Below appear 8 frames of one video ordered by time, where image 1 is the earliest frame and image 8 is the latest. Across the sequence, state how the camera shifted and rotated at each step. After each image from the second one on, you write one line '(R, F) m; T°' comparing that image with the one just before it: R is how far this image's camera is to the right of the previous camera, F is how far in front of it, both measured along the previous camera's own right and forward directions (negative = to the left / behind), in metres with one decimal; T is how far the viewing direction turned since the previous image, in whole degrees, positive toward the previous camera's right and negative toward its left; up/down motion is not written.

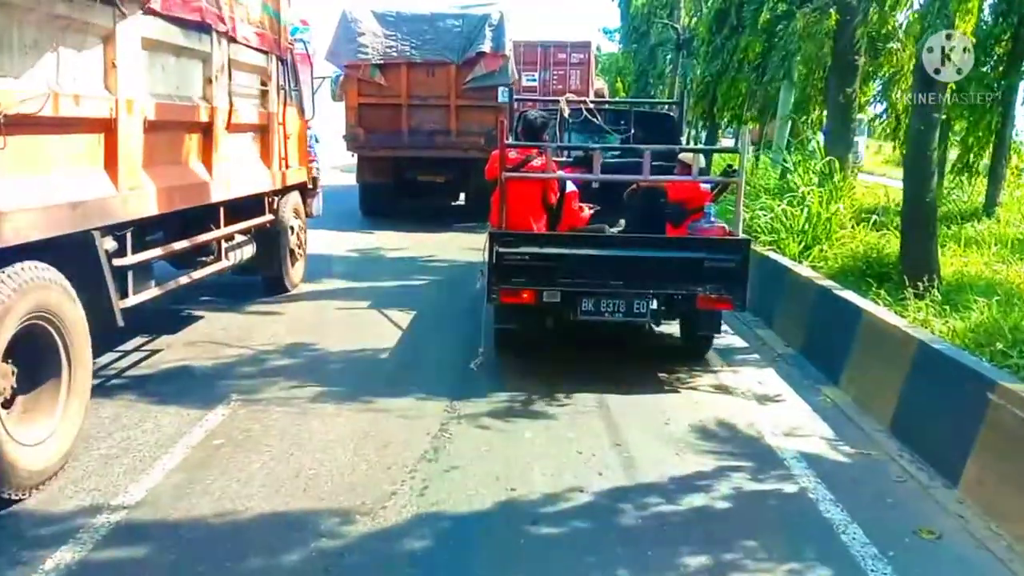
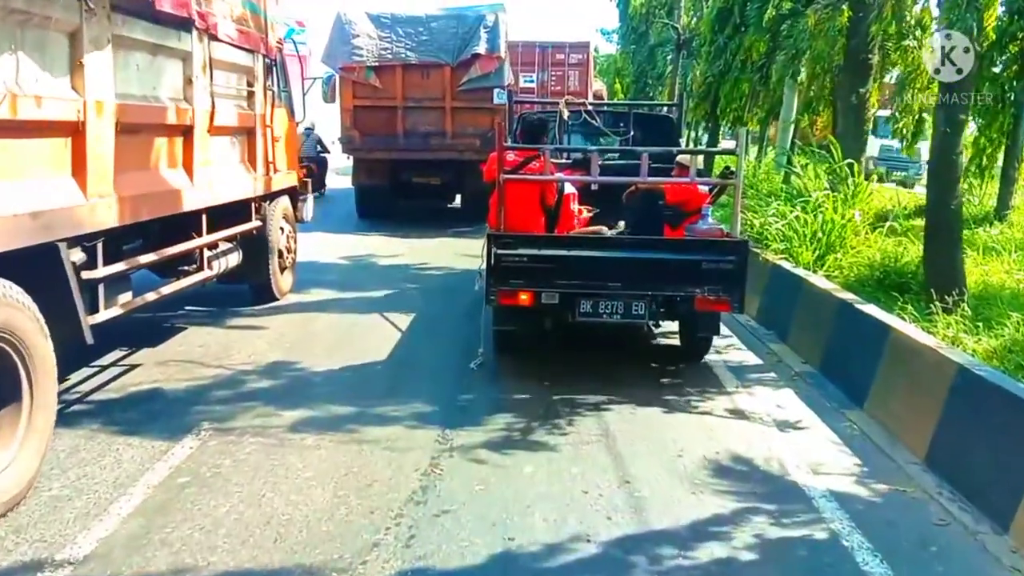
(0.0, +0.5) m; 0°
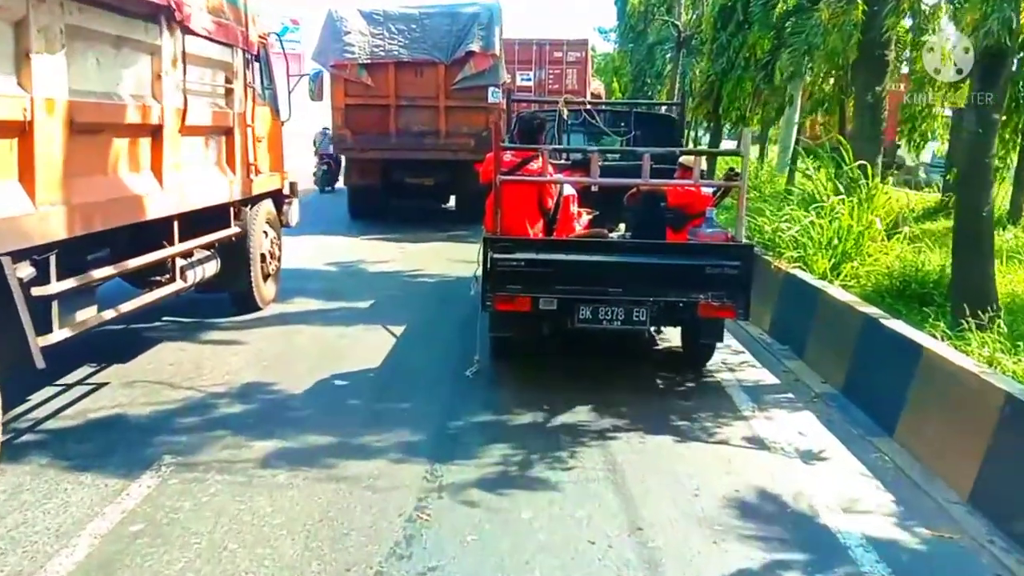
(0.0, +0.5) m; 0°
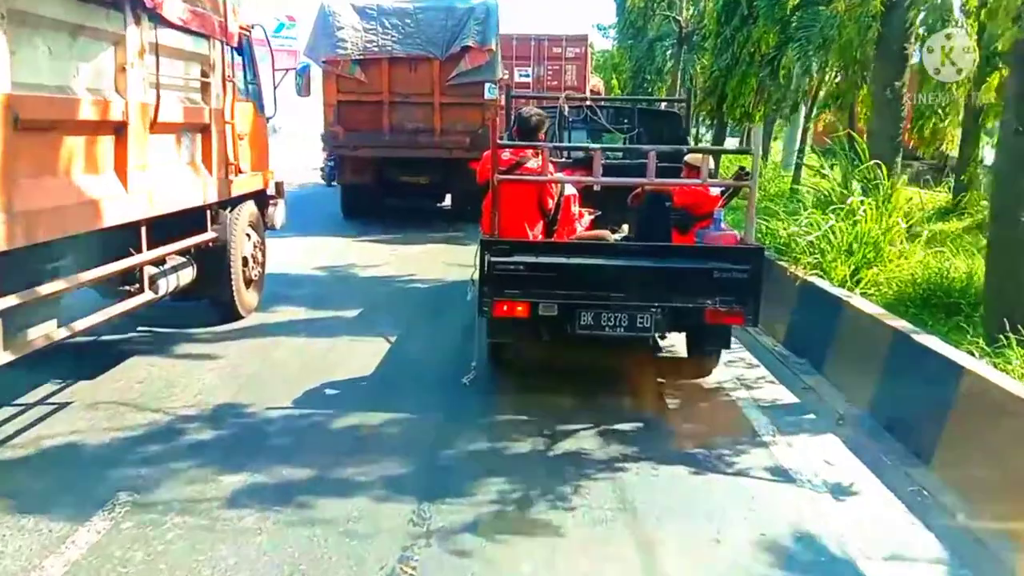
(0.0, +0.5) m; 0°
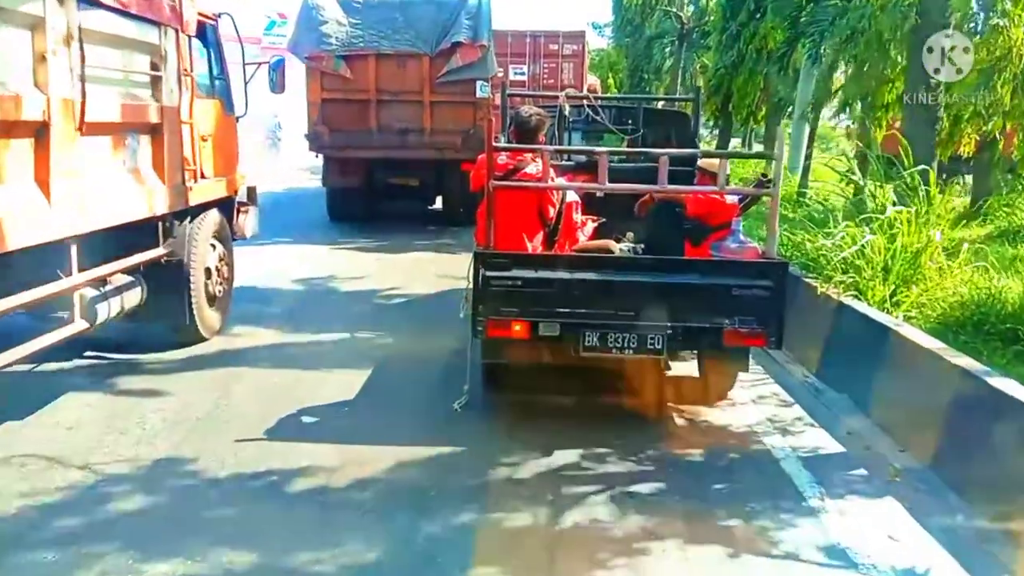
(0.0, +0.9) m; 0°
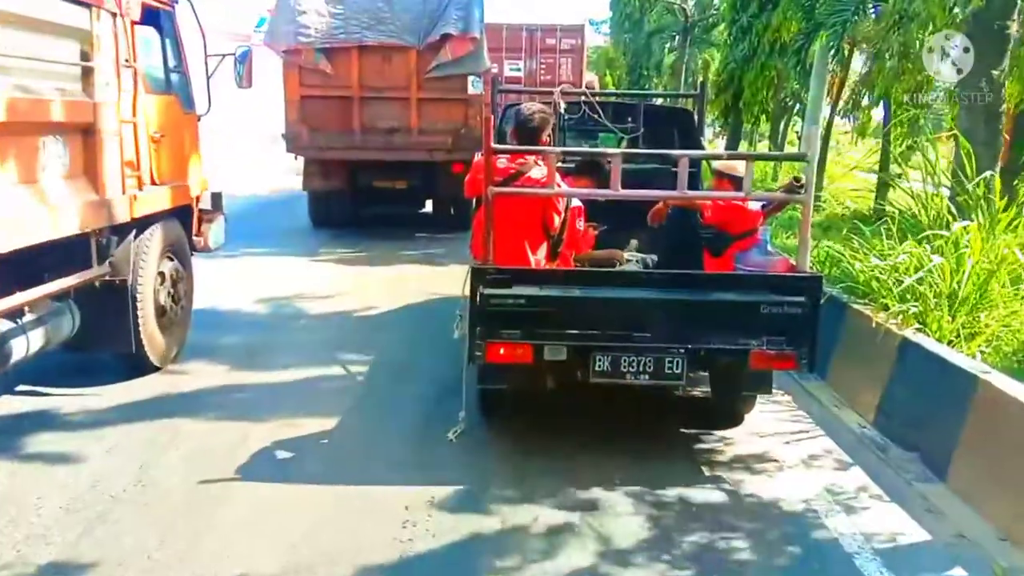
(0.0, +1.1) m; 0°
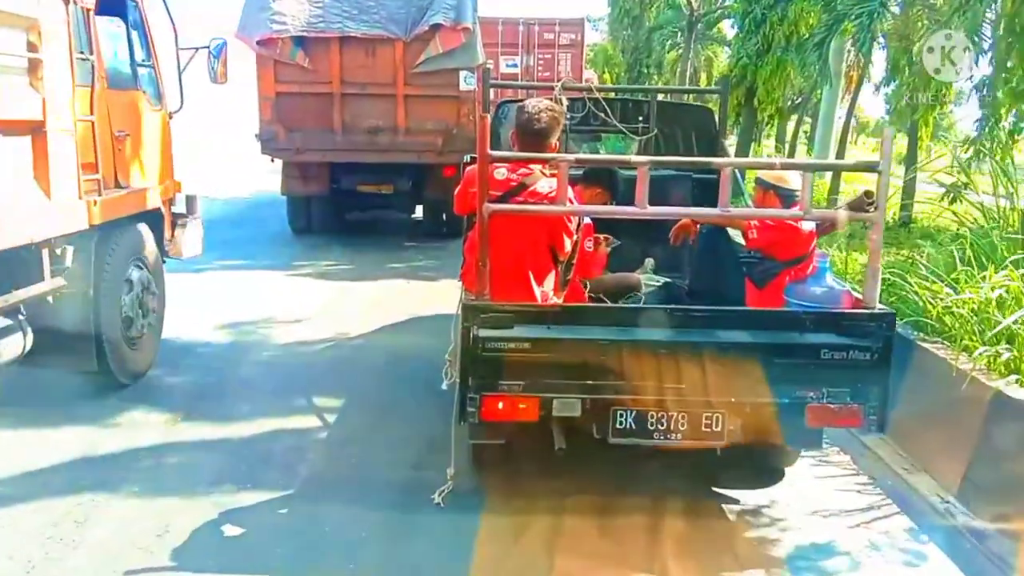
(0.0, +1.1) m; 0°
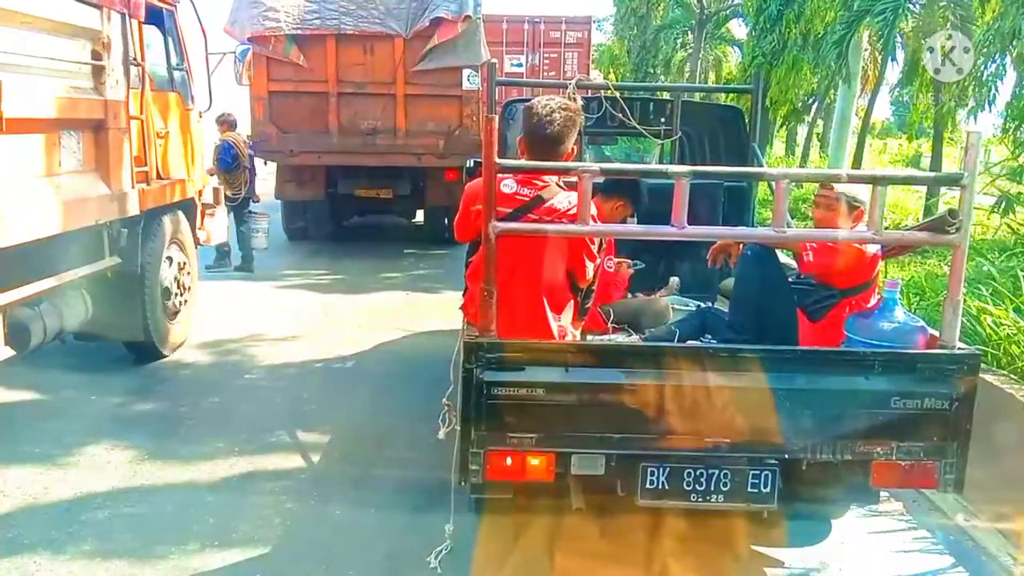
(0.0, +0.6) m; 0°
